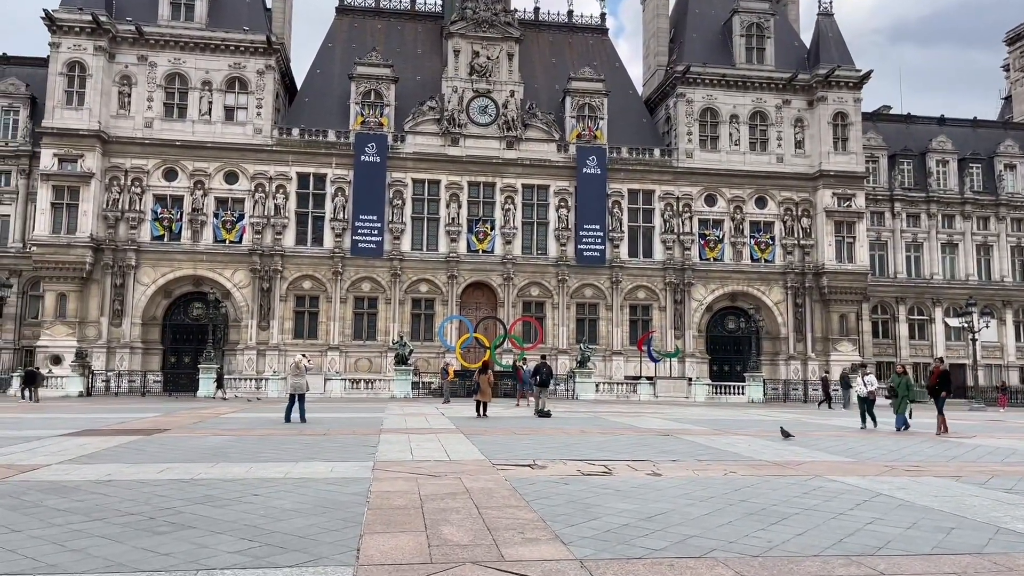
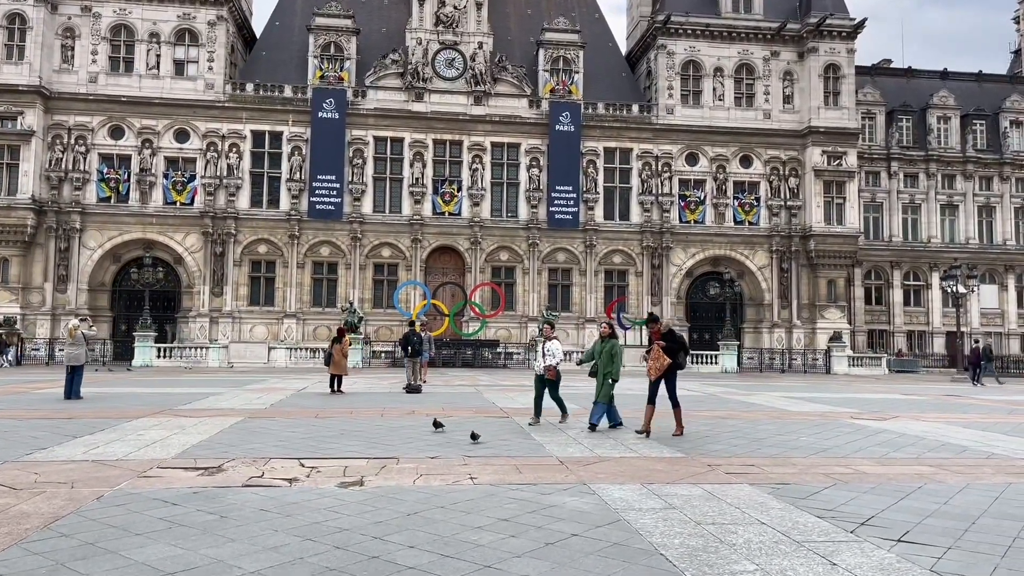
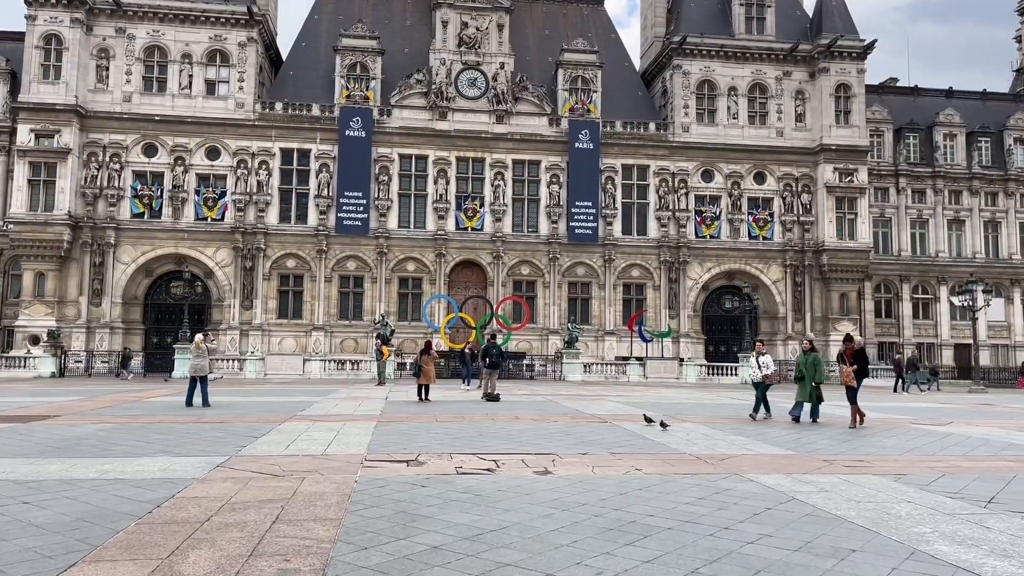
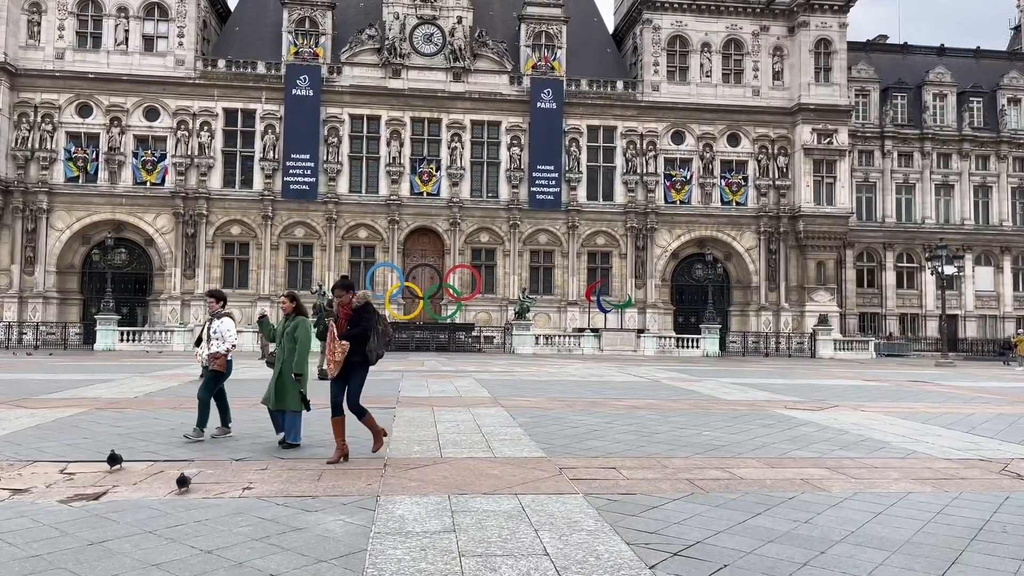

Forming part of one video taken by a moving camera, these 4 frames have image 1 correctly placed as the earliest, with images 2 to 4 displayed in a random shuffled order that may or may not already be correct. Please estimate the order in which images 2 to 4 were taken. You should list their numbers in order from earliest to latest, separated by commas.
3, 2, 4
